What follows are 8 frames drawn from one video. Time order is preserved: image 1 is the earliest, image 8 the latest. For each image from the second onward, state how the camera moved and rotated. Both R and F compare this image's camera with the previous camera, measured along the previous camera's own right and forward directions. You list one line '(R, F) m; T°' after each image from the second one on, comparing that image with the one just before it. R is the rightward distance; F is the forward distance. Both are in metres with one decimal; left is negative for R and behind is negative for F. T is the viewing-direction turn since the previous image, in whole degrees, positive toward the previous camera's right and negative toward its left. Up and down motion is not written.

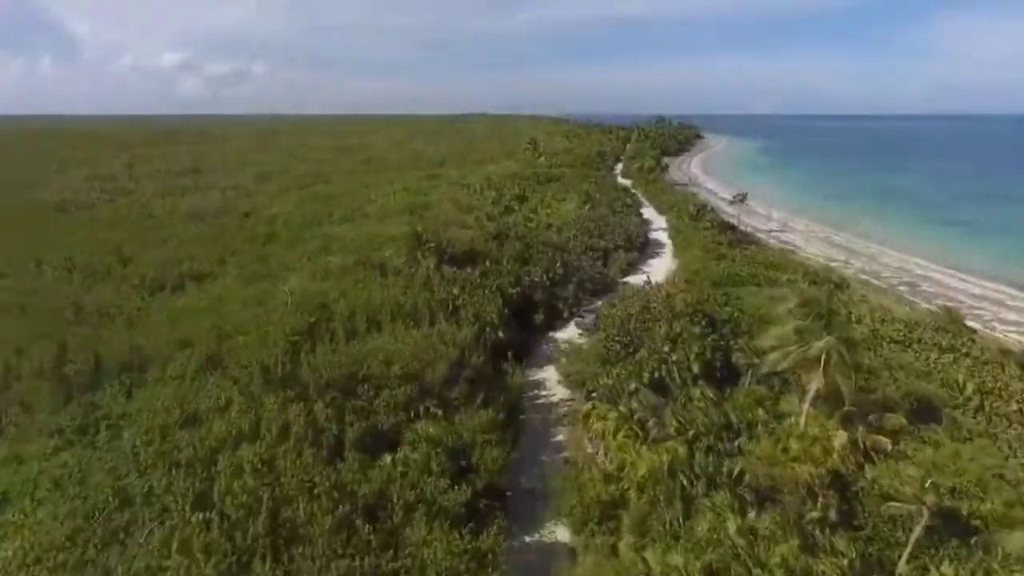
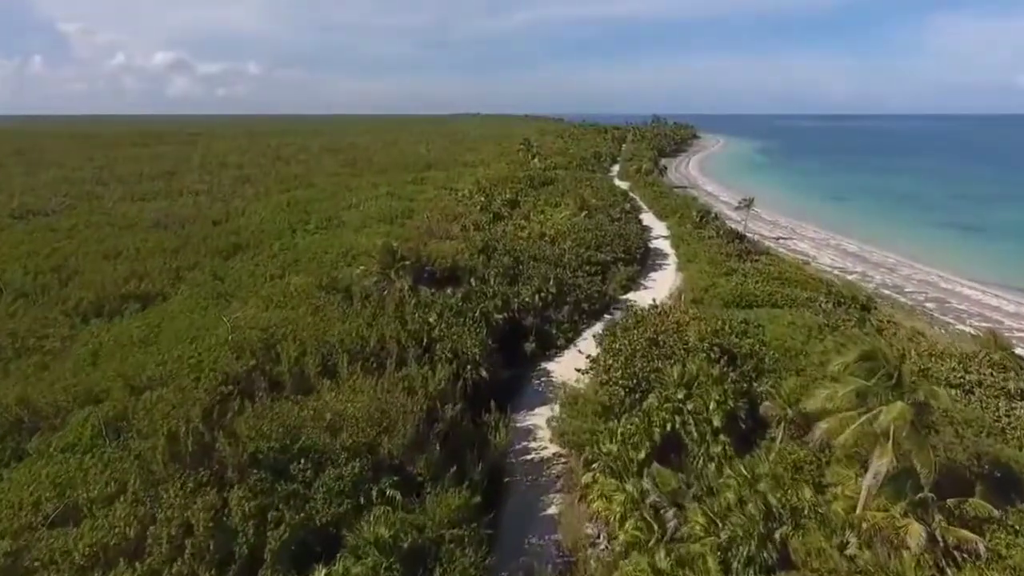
(+0.3, +3.9) m; 0°
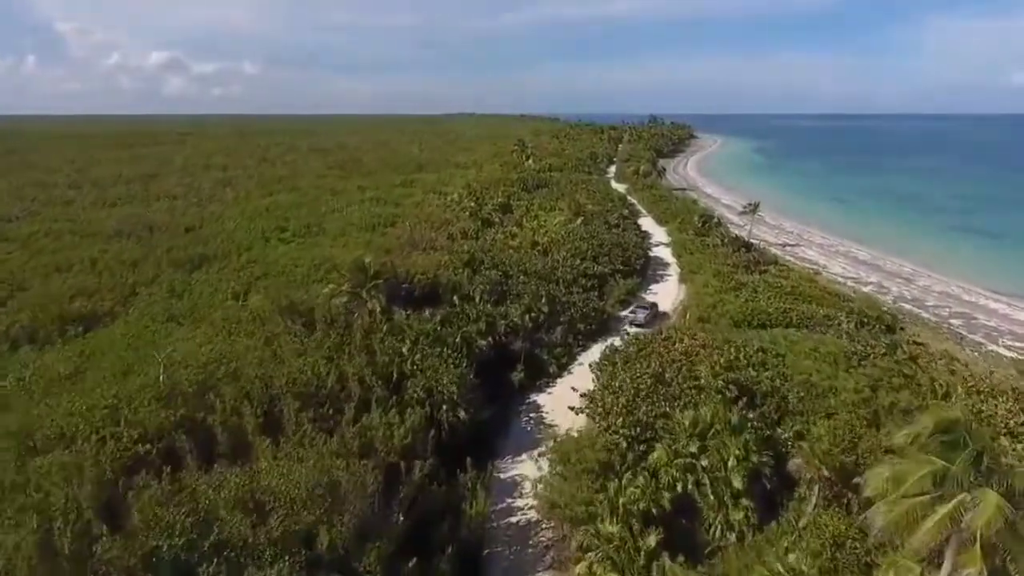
(+0.4, +3.1) m; 0°
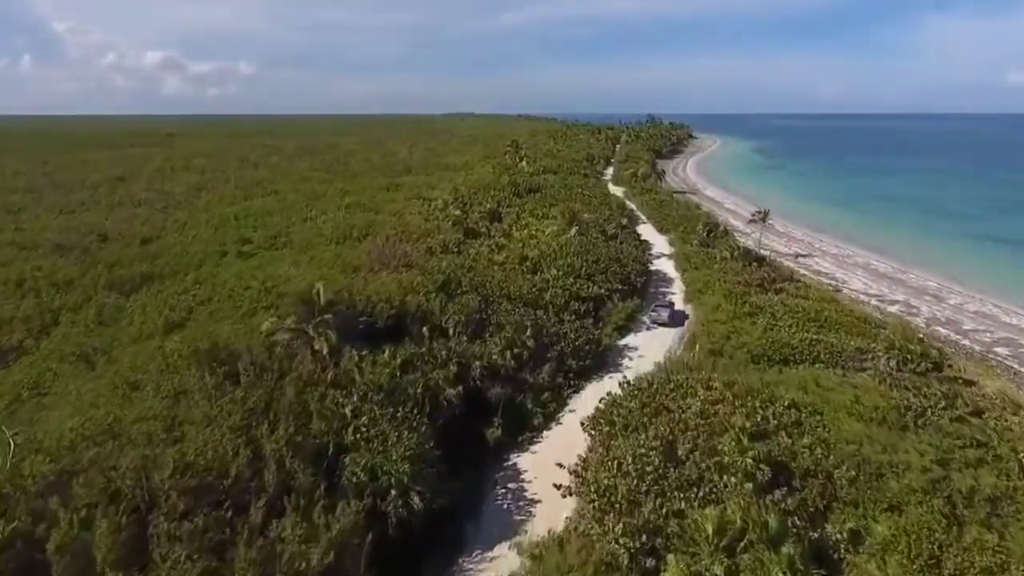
(+0.6, +4.3) m; 0°
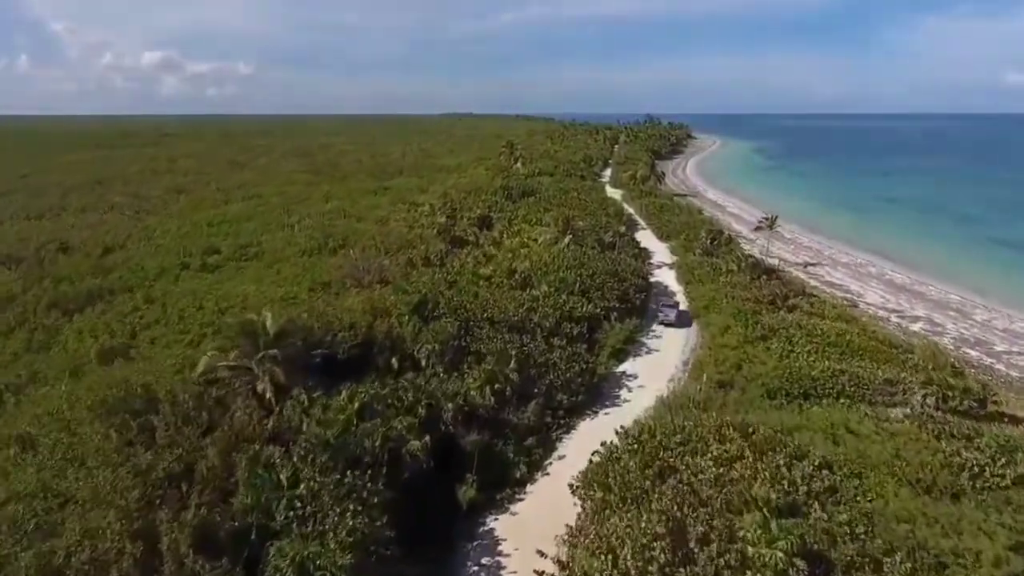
(+0.5, +3.1) m; 0°
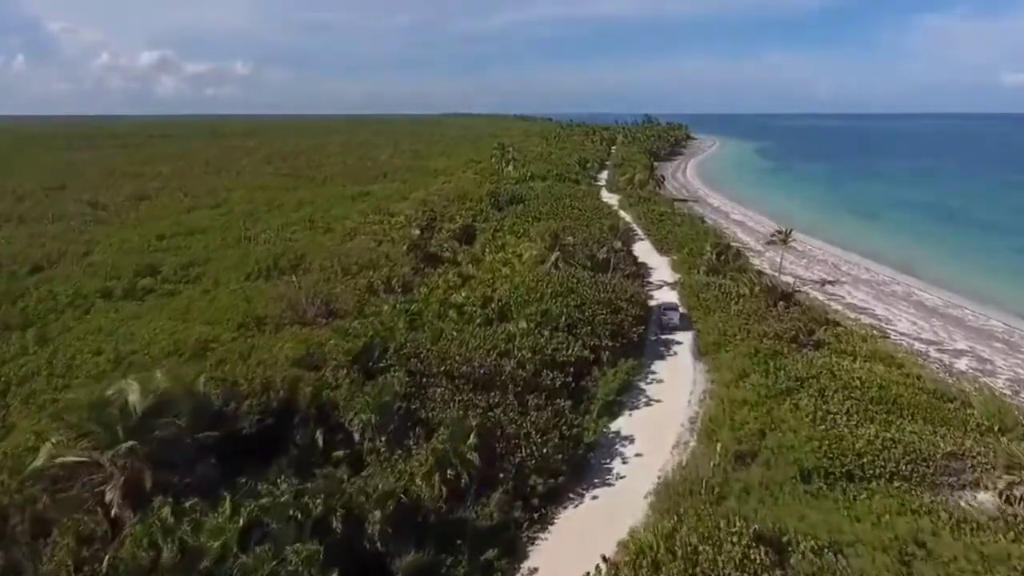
(+0.9, +4.8) m; 0°
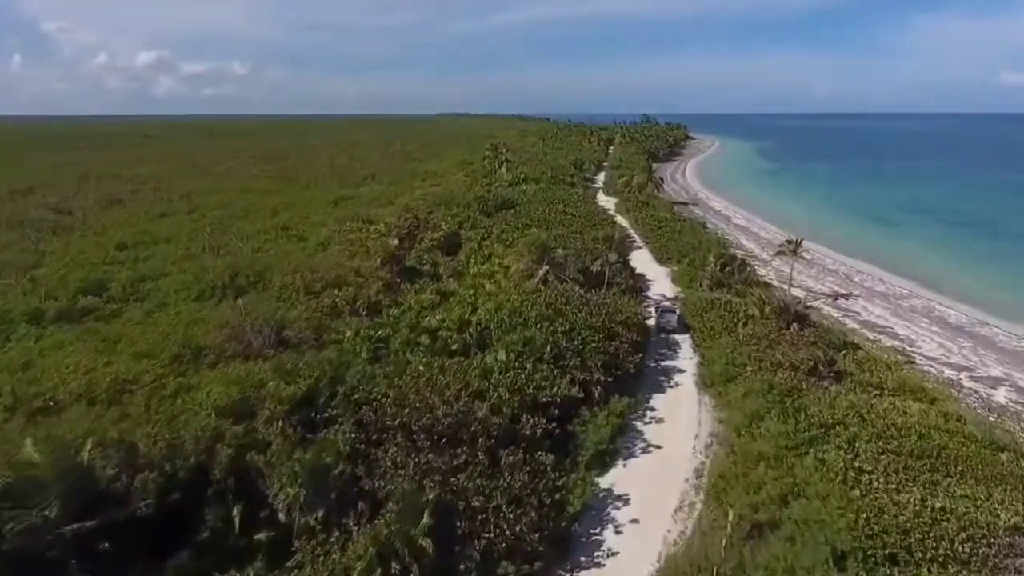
(+0.6, +3.2) m; 0°
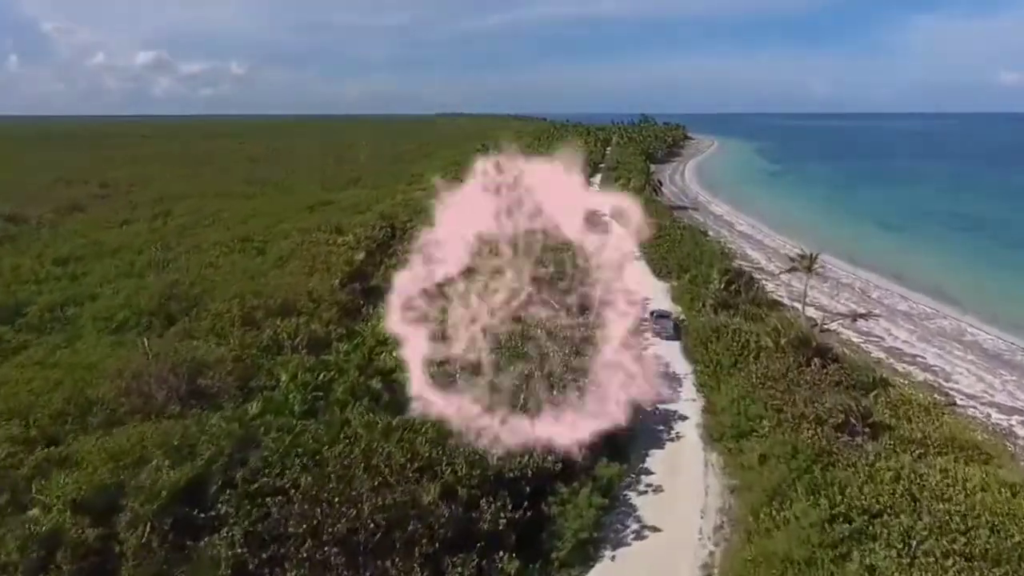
(+0.9, +4.0) m; 0°
